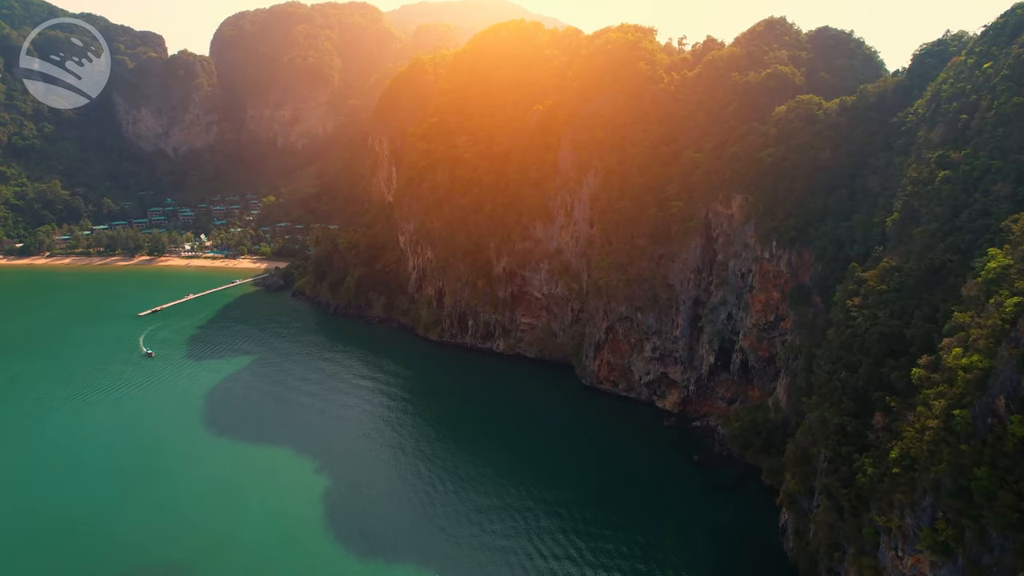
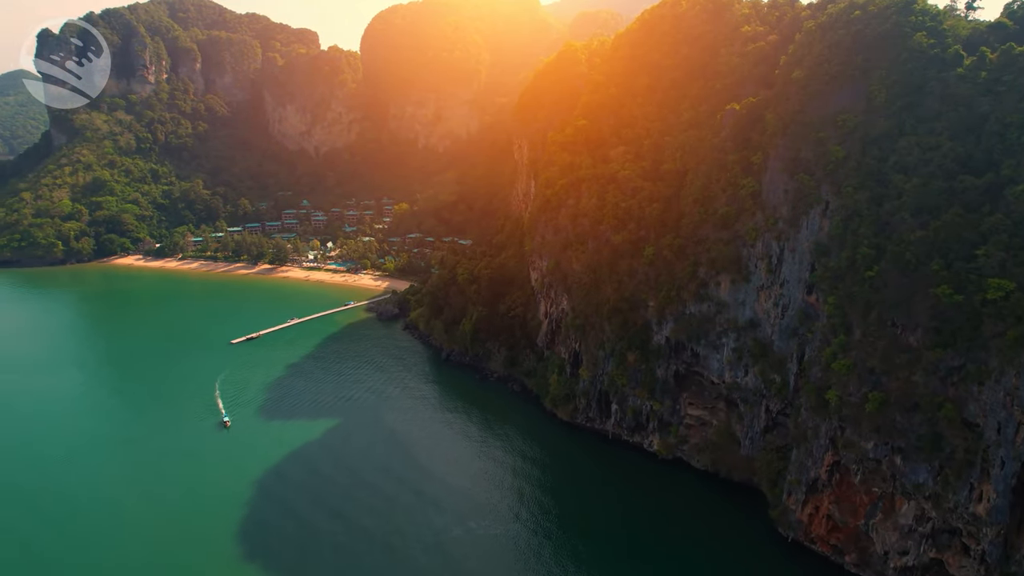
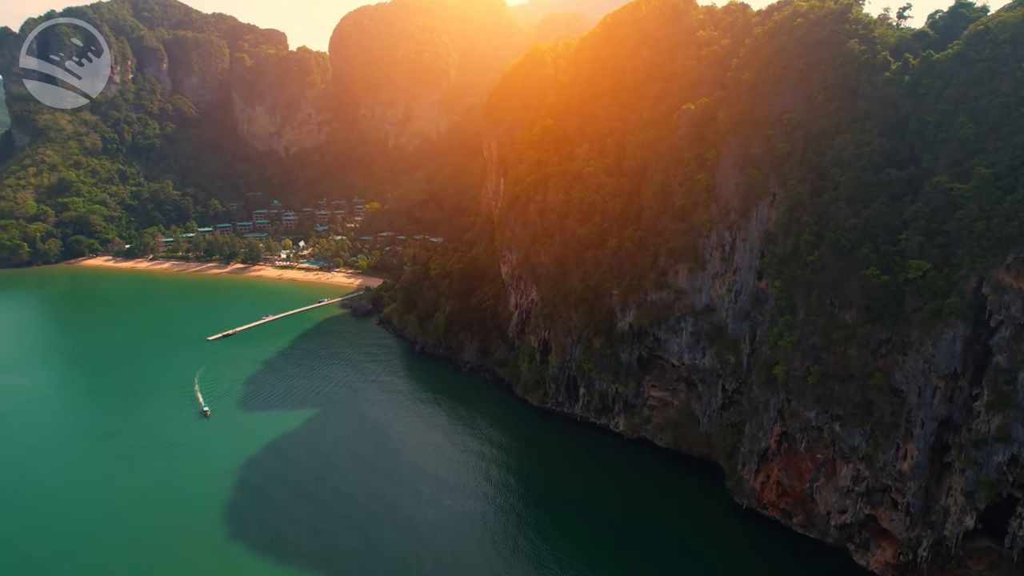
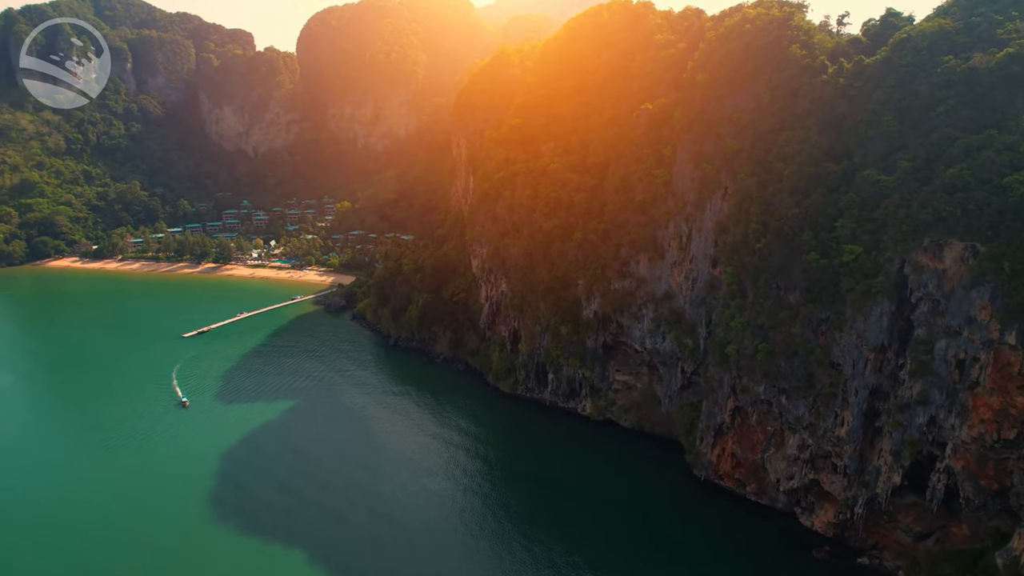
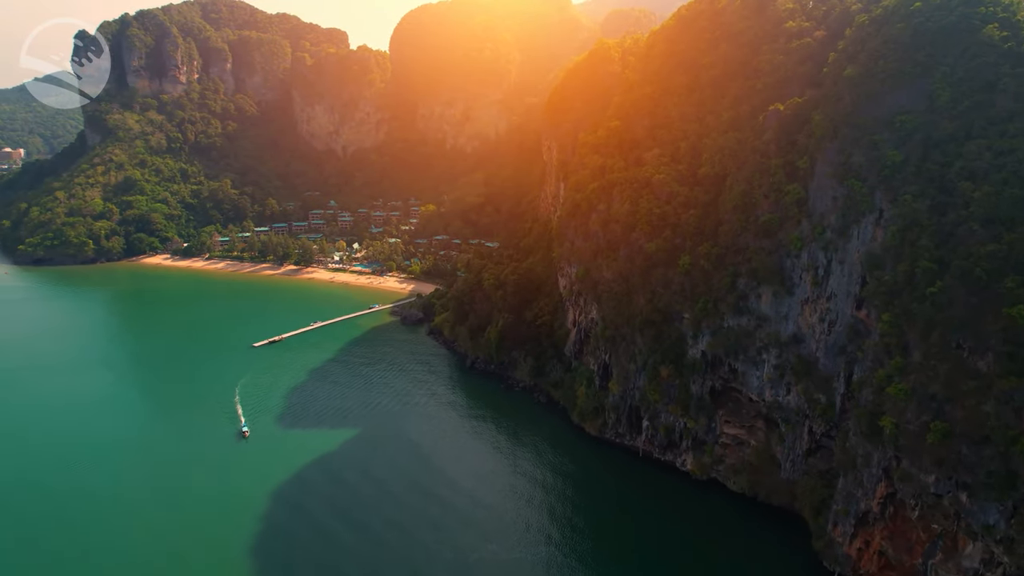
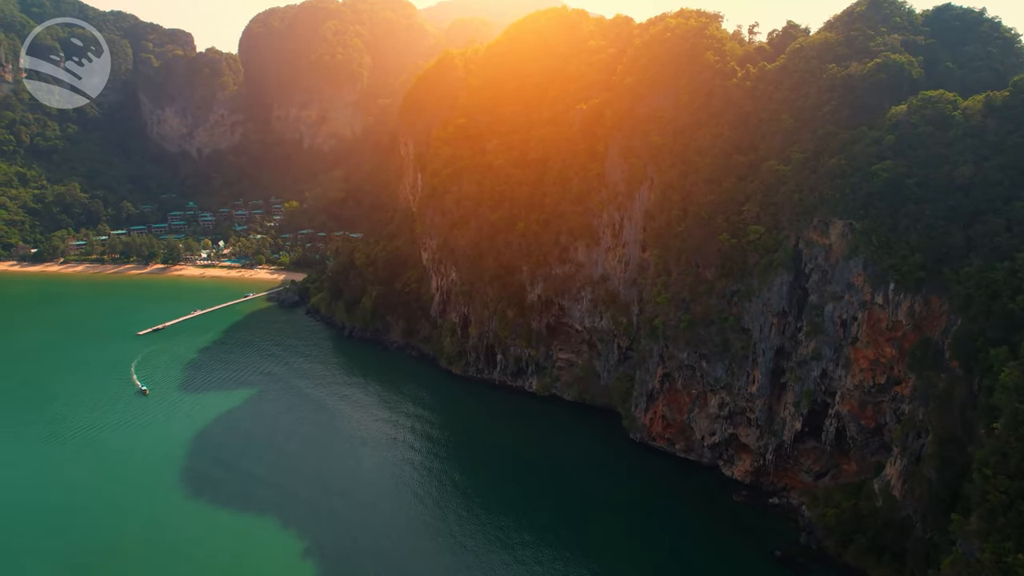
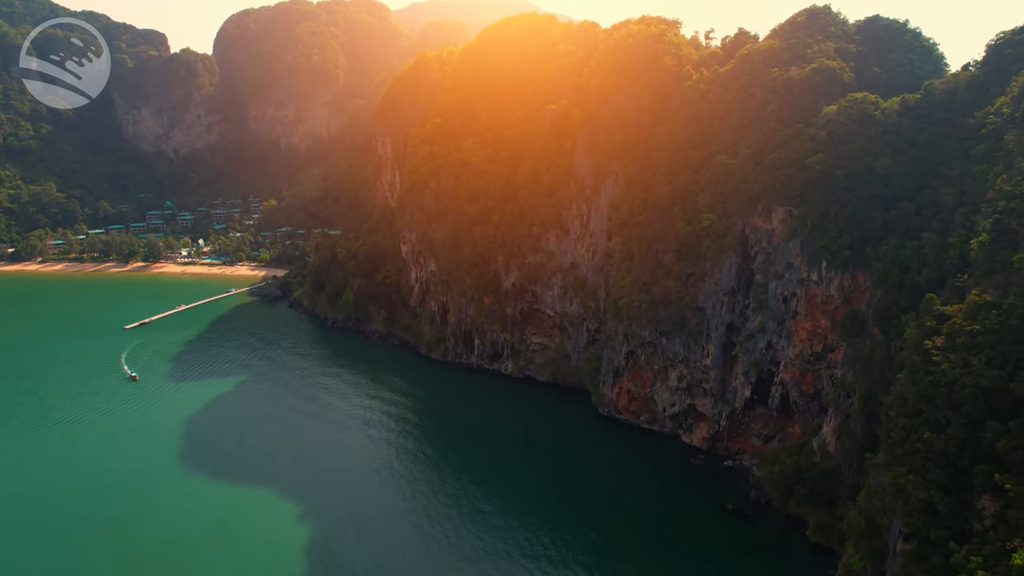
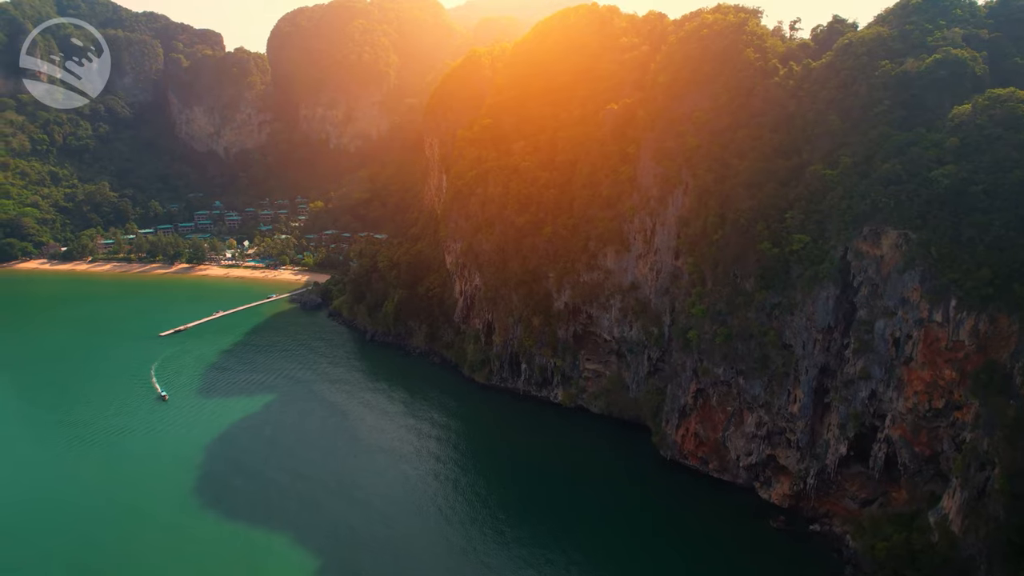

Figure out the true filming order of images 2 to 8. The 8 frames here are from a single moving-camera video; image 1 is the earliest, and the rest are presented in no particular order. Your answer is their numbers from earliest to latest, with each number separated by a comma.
7, 6, 8, 4, 3, 2, 5
